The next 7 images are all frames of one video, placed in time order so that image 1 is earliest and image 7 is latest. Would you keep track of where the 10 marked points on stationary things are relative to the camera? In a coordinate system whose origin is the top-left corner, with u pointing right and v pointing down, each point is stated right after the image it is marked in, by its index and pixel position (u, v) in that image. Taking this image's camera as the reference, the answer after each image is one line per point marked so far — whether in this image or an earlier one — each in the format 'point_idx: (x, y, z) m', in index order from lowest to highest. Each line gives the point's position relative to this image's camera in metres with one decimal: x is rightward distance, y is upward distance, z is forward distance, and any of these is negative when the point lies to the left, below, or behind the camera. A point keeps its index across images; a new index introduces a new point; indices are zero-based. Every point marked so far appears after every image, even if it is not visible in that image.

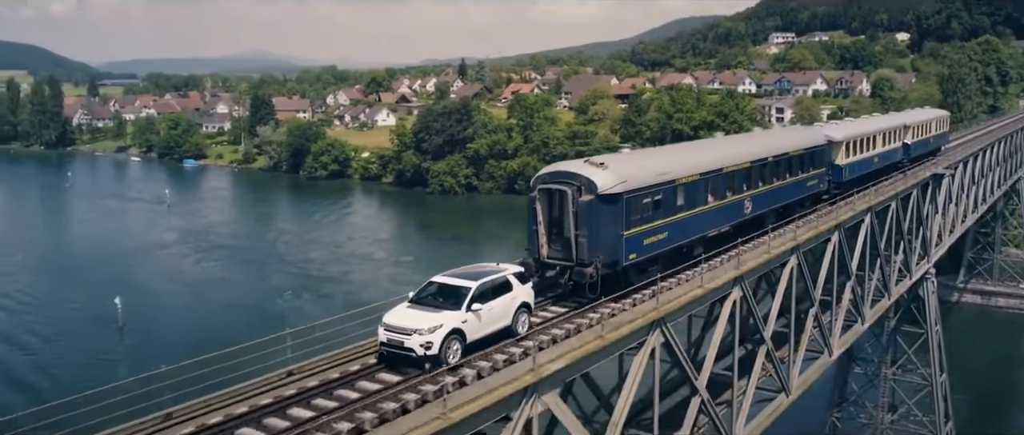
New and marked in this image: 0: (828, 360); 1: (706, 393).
0: (+5.8, -2.6, +15.6) m
1: (+2.7, -2.3, +11.6) m
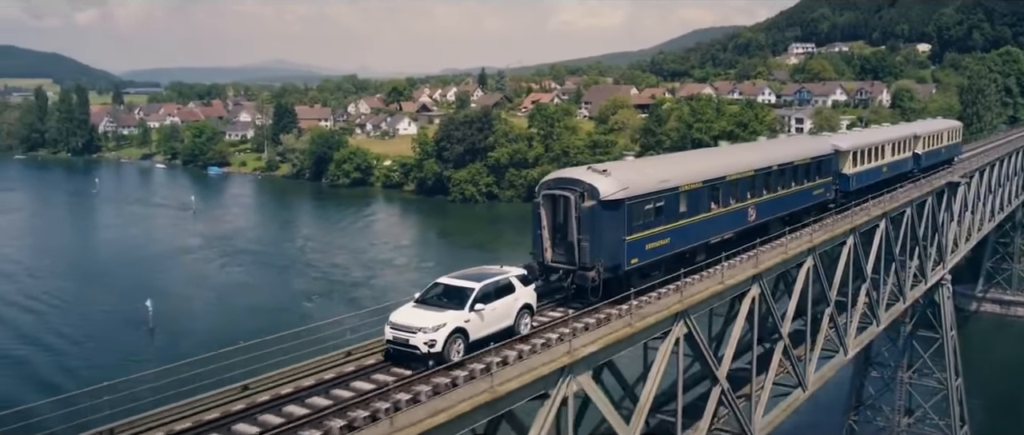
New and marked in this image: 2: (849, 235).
0: (+6.4, -2.7, +16.3) m
1: (+3.1, -2.3, +12.3) m
2: (+6.9, -0.3, +17.4) m
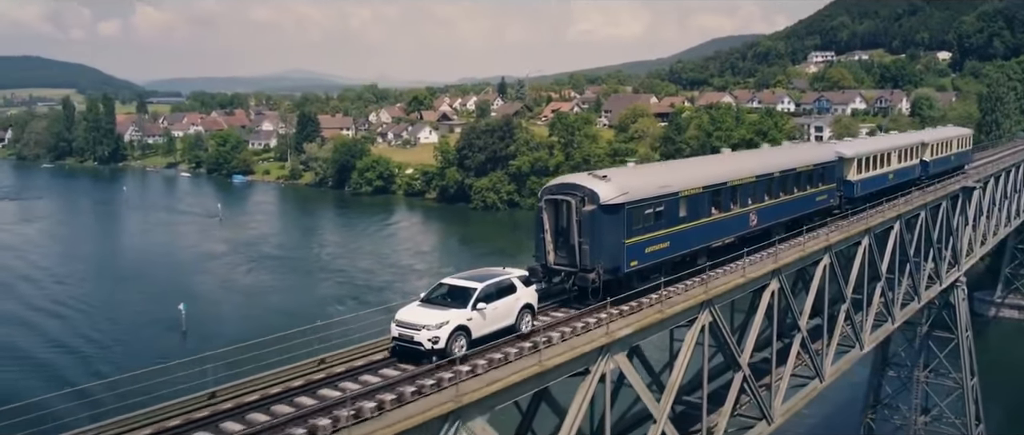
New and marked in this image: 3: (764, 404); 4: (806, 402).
0: (+7.0, -2.7, +17.0) m
1: (+3.7, -2.3, +13.2) m
2: (+7.5, -0.3, +18.2) m
3: (+4.1, -3.0, +13.6) m
4: (+5.1, -3.2, +14.8) m
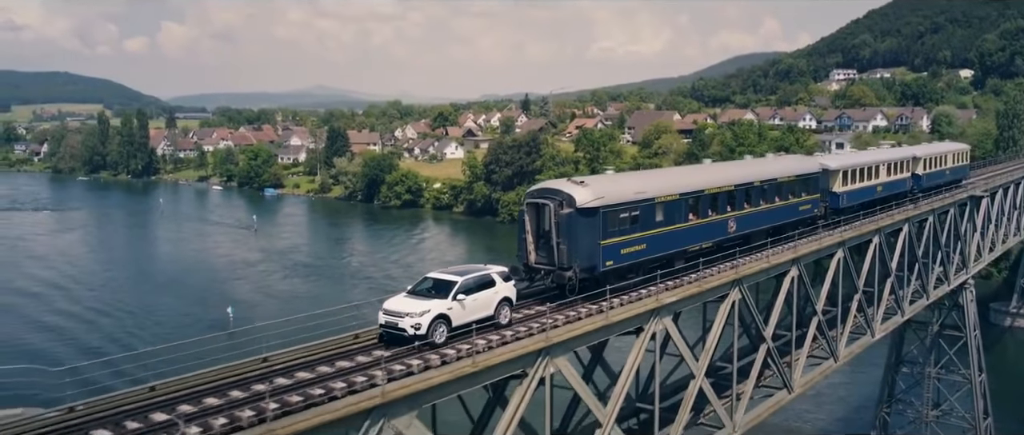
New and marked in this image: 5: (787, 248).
0: (+8.1, -2.7, +19.0) m
1: (+4.7, -2.3, +15.2) m
2: (+8.7, -0.4, +20.1) m
3: (+5.1, -2.9, +15.6) m
4: (+6.1, -3.2, +16.8) m
5: (+6.1, -0.7, +18.6) m
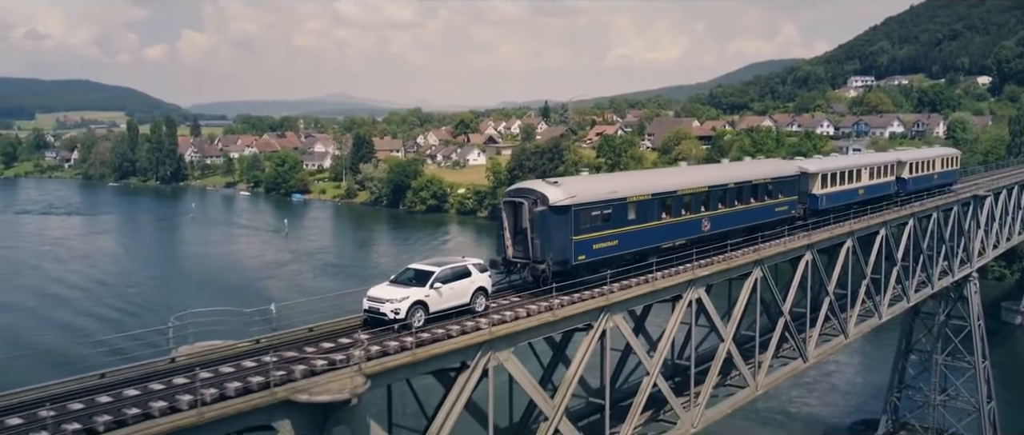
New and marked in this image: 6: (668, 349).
0: (+9.2, -2.6, +21.1) m
1: (+5.7, -2.1, +17.4) m
2: (+9.8, -0.3, +22.3) m
3: (+6.1, -2.8, +17.8) m
4: (+7.2, -3.0, +19.0) m
5: (+7.2, -0.5, +20.8) m
6: (+2.6, -2.1, +14.0) m
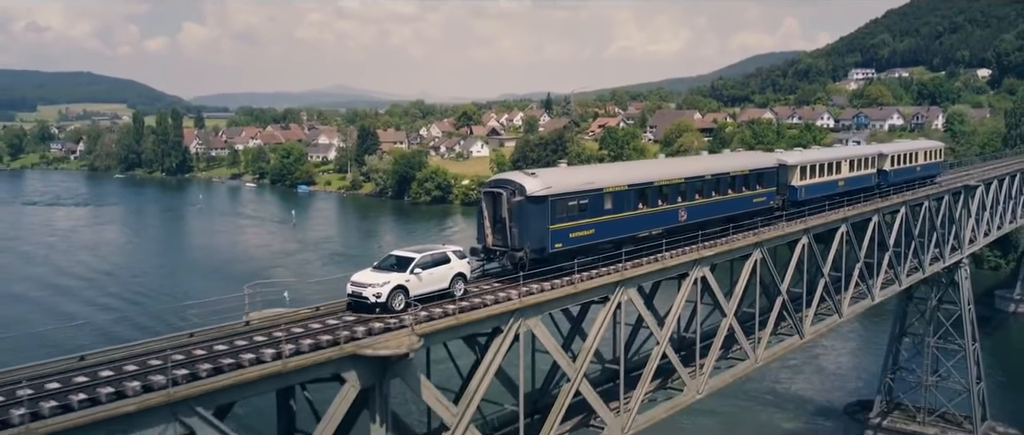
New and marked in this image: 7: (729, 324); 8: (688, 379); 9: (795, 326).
0: (+9.6, -2.3, +22.5) m
1: (+6.1, -1.8, +18.7) m
2: (+10.2, +0.1, +23.6) m
3: (+6.5, -2.5, +19.2) m
4: (+7.6, -2.7, +20.3) m
5: (+7.6, -0.2, +22.1) m
6: (+3.0, -1.9, +15.3) m
7: (+4.3, -2.1, +16.8) m
8: (+3.2, -2.9, +15.4) m
9: (+6.4, -2.5, +19.1) m
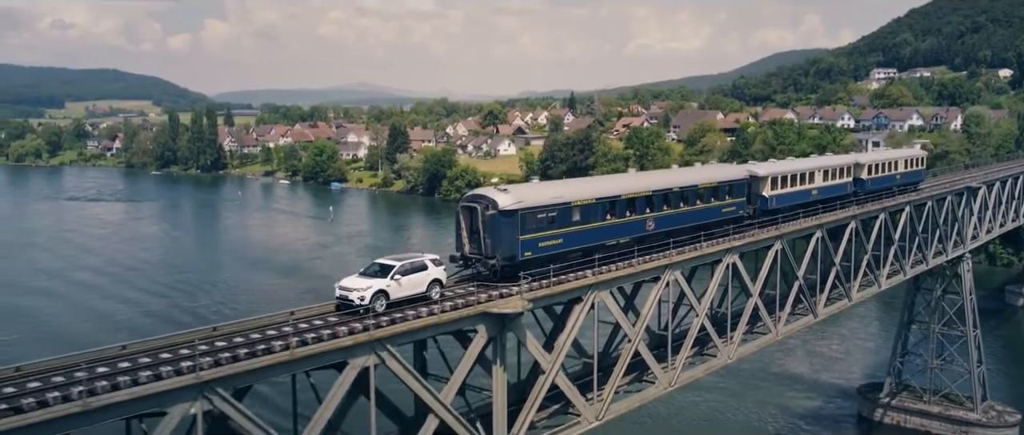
0: (+11.2, -2.2, +25.7) m
1: (+7.6, -1.8, +22.1) m
2: (+11.8, +0.1, +26.8) m
3: (+8.0, -2.4, +22.5) m
4: (+9.1, -2.7, +23.6) m
5: (+9.2, -0.1, +25.4) m
6: (+4.4, -1.8, +18.7) m
7: (+5.8, -2.1, +20.1) m
8: (+4.6, -2.9, +18.7) m
9: (+7.9, -2.4, +22.4) m
